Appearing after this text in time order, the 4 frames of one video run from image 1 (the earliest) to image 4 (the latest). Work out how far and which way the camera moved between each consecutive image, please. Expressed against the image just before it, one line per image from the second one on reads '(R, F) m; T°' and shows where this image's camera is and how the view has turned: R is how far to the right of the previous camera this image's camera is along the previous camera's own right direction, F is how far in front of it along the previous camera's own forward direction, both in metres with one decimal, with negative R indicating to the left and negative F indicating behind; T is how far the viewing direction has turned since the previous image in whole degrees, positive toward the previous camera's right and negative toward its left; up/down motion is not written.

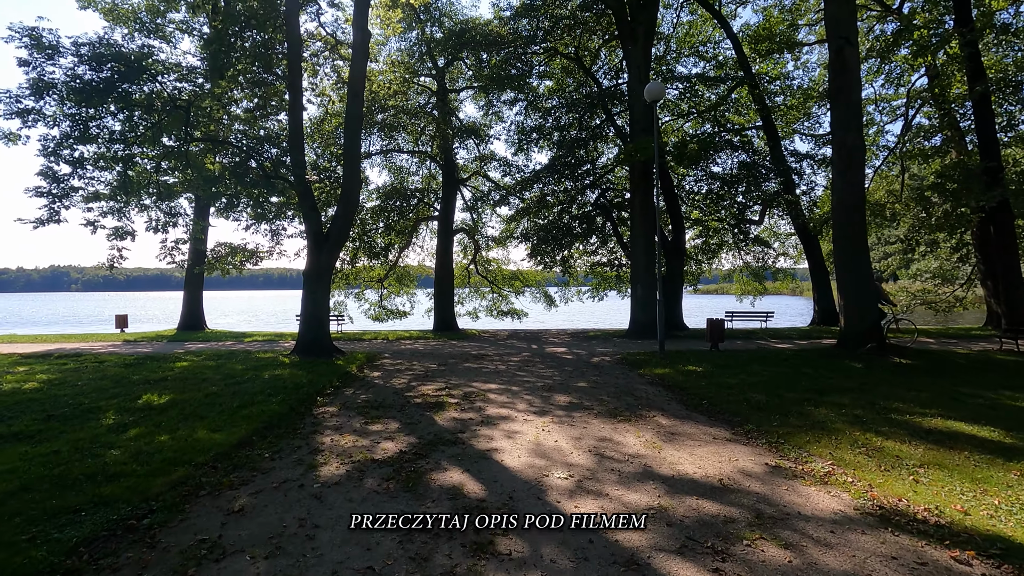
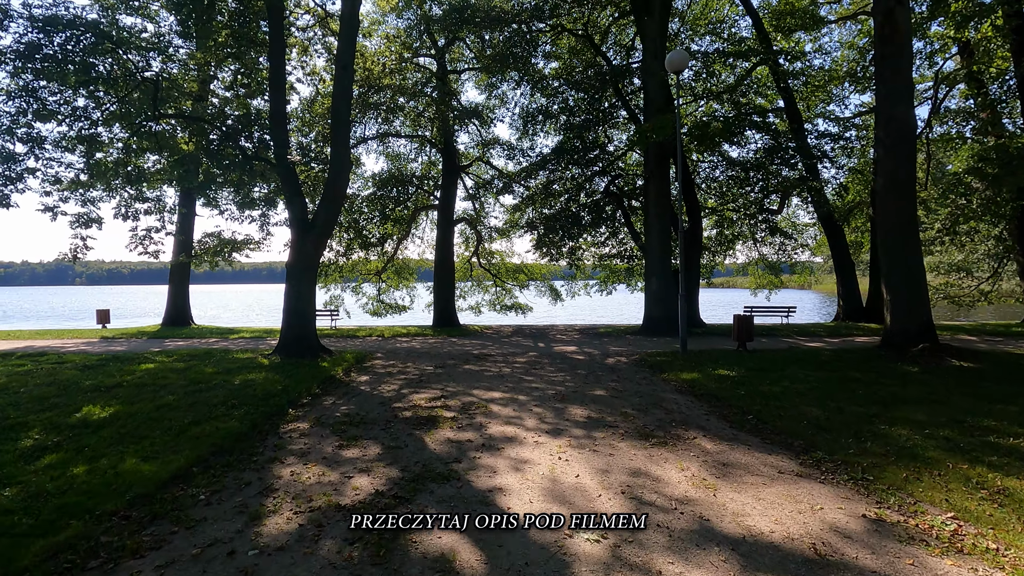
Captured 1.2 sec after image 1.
(0.0, +1.2) m; 0°
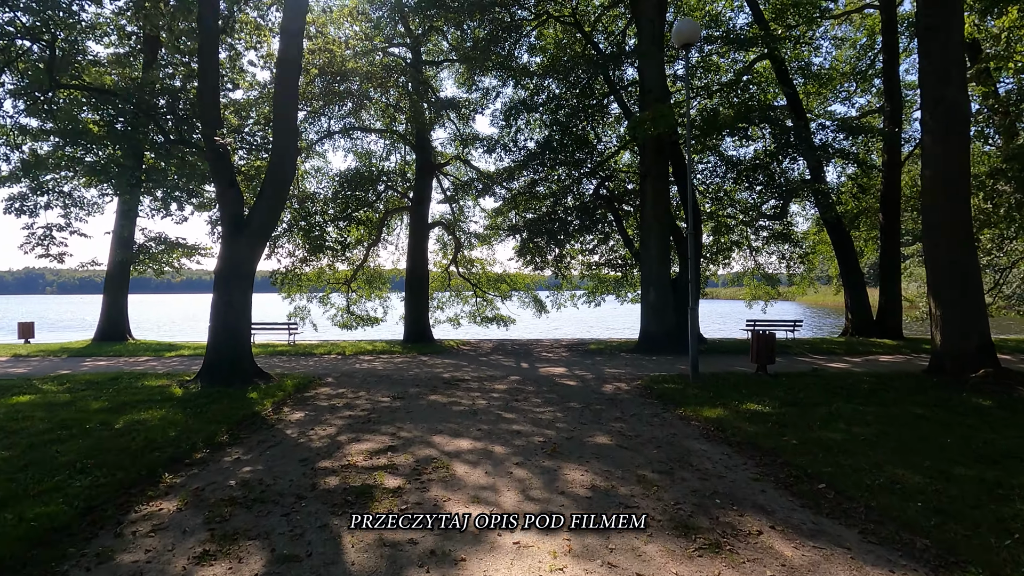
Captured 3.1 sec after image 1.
(+0.1, +1.9) m; +2°
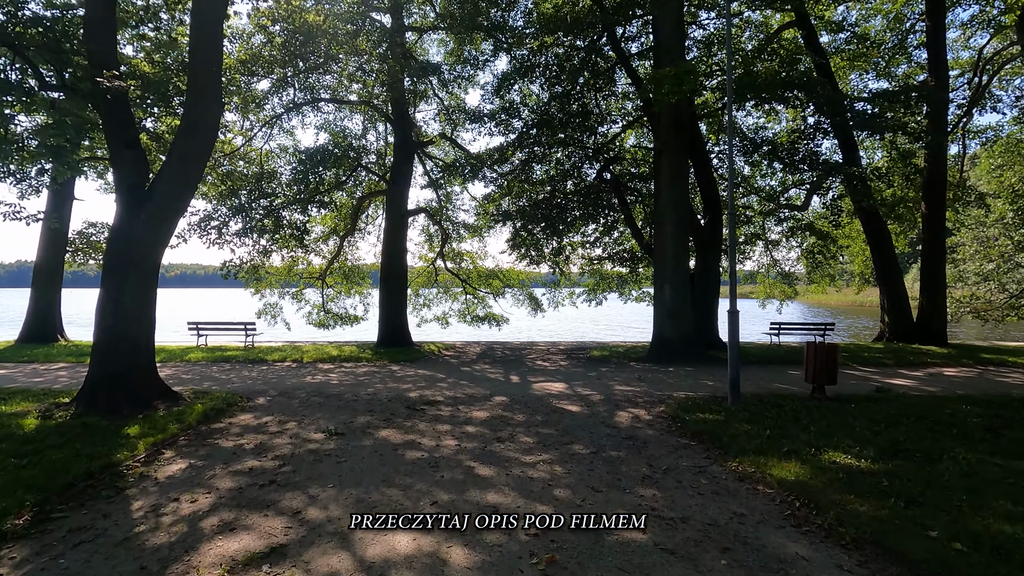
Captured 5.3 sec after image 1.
(+0.2, +2.2) m; 0°
